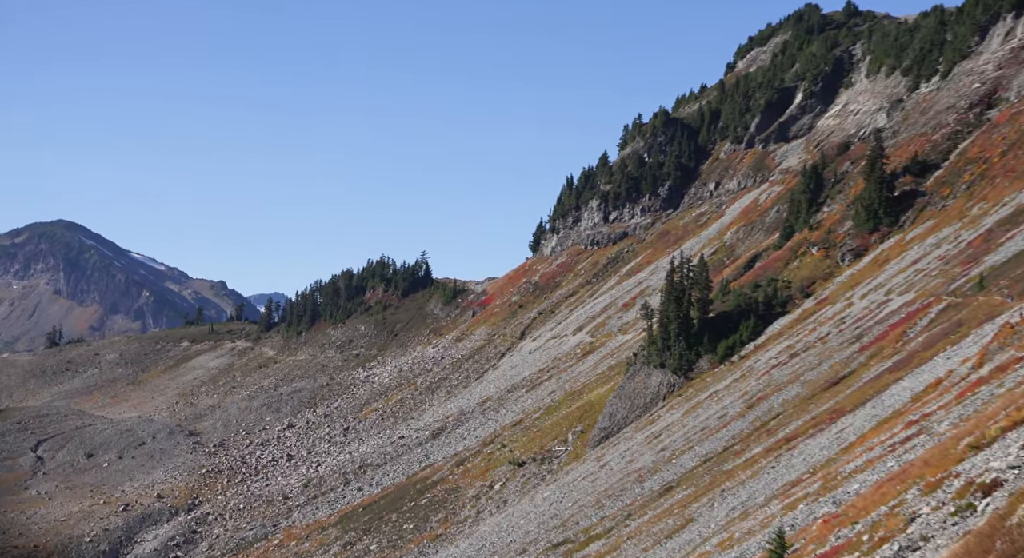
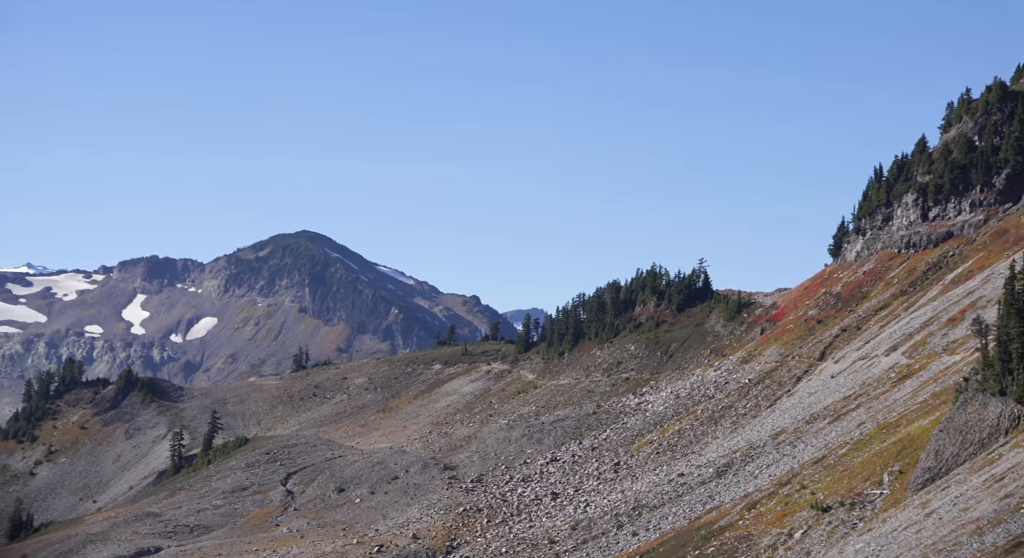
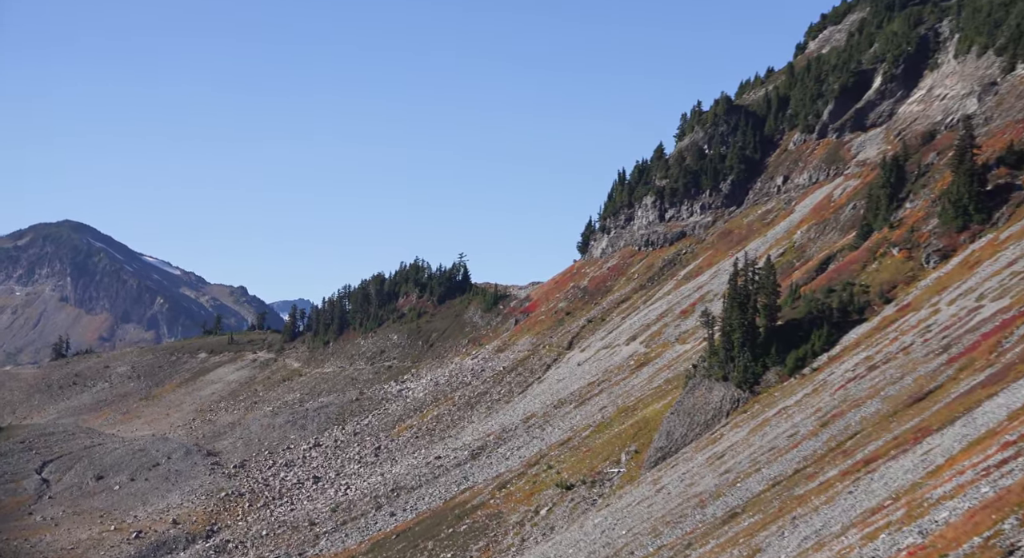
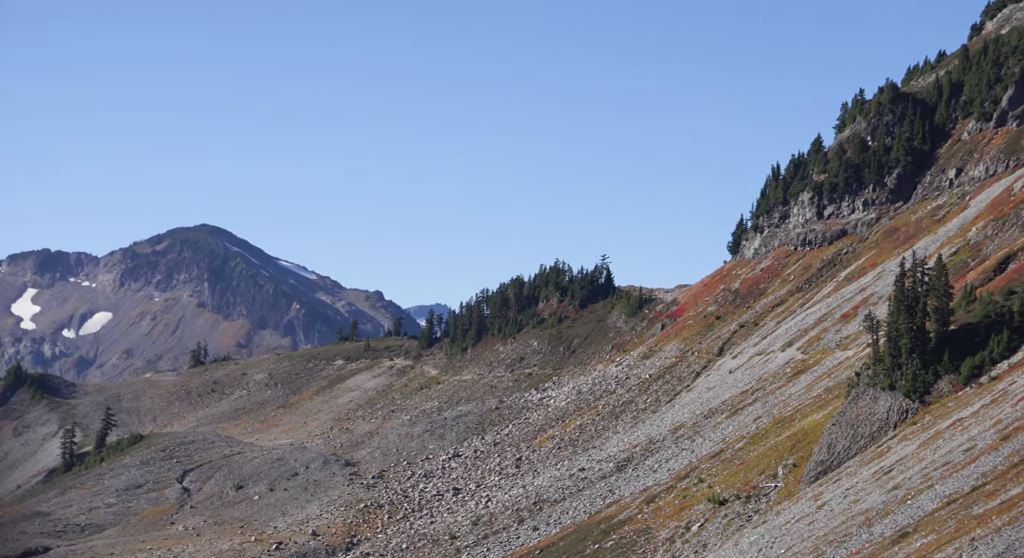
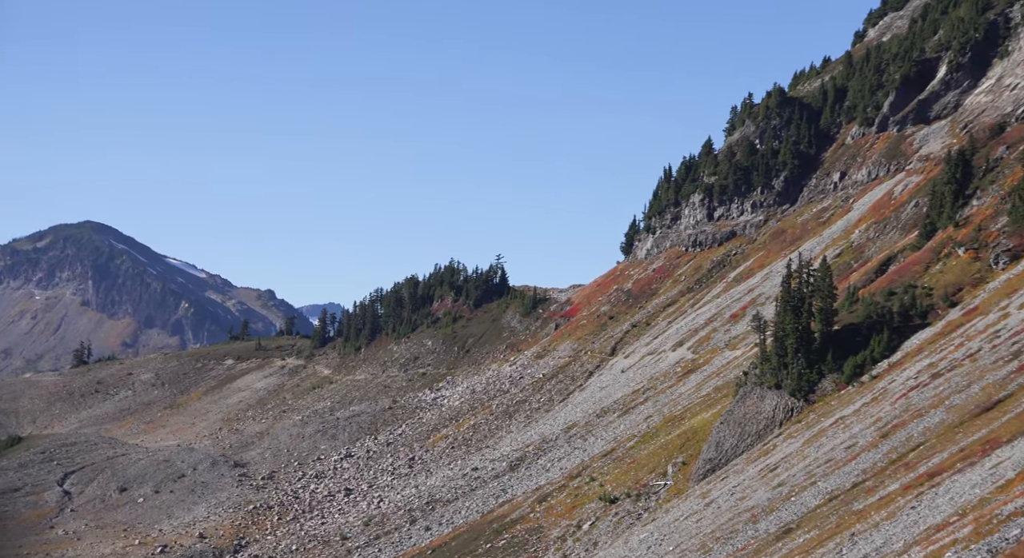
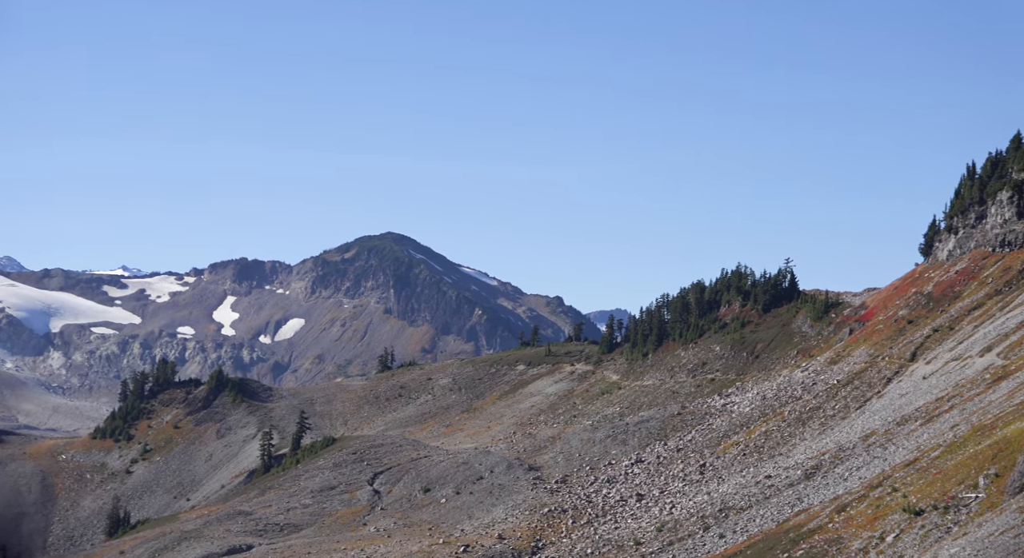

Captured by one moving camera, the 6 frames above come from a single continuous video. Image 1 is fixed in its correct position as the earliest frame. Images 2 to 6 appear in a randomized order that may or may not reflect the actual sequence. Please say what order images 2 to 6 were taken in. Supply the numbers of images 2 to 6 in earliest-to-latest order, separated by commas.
3, 5, 4, 2, 6
